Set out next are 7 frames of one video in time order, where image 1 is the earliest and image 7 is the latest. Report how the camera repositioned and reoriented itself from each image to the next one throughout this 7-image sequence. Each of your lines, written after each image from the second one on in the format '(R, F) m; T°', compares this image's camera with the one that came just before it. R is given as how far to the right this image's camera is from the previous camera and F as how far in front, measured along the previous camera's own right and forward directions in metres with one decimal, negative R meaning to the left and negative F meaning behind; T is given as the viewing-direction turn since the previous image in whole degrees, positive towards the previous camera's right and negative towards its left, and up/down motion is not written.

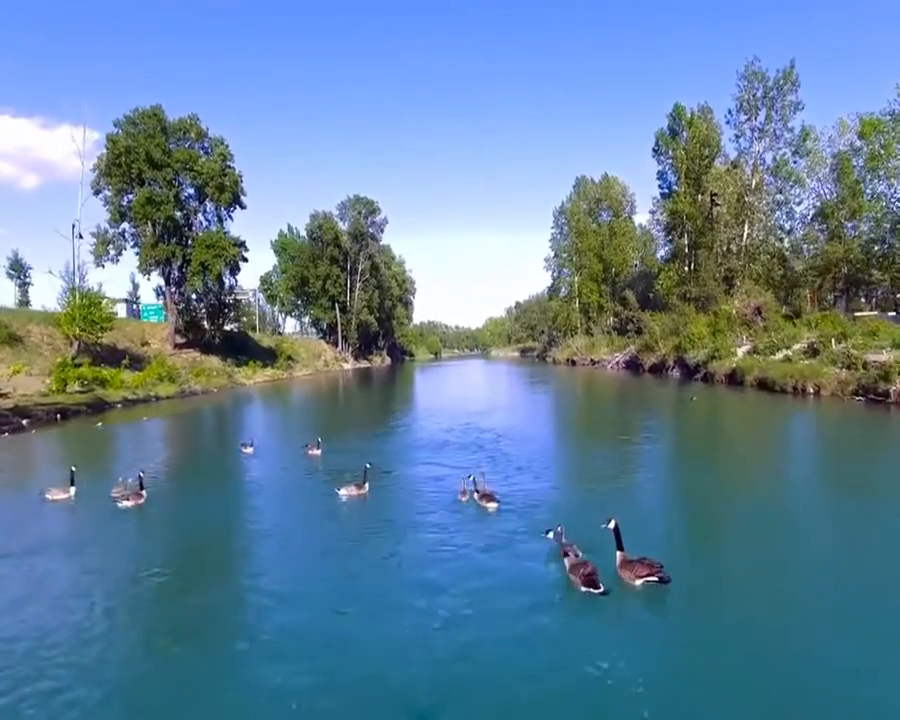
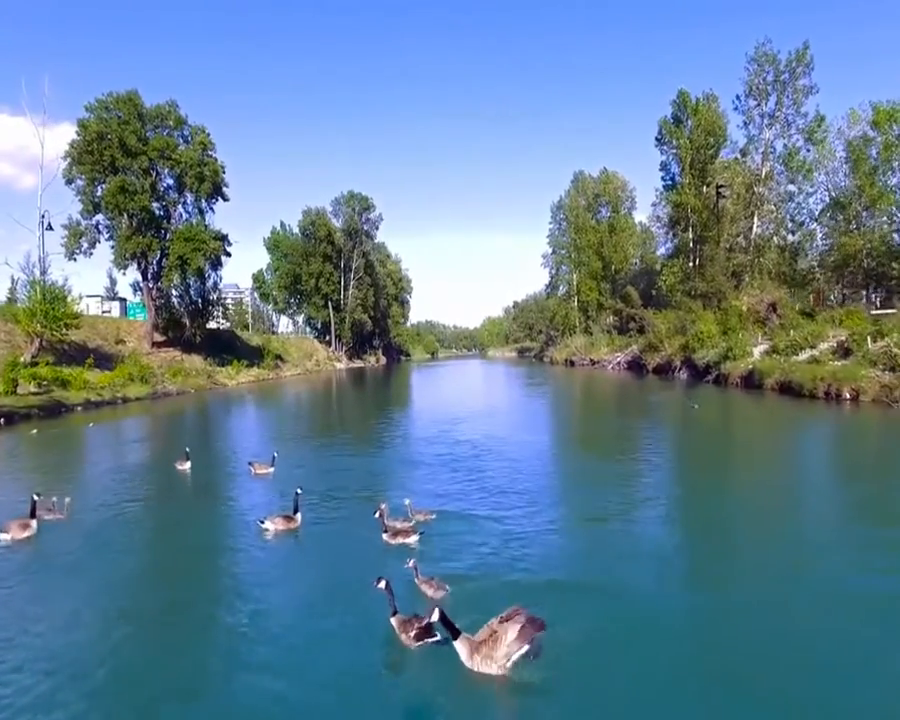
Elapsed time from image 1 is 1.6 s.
(+0.3, +2.0) m; 0°
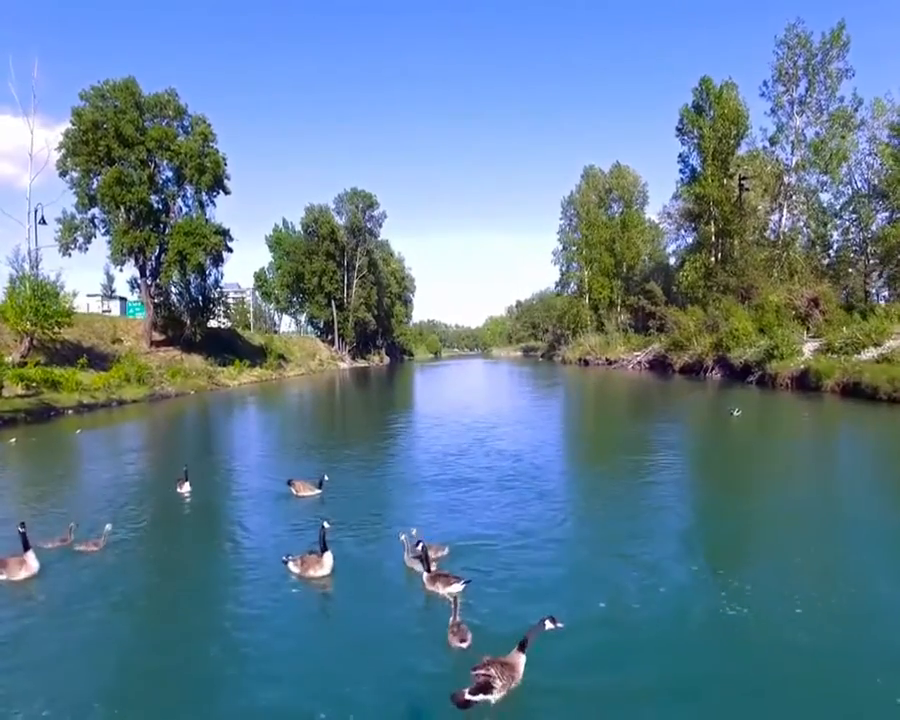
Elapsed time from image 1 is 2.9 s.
(-0.5, +1.5) m; 0°
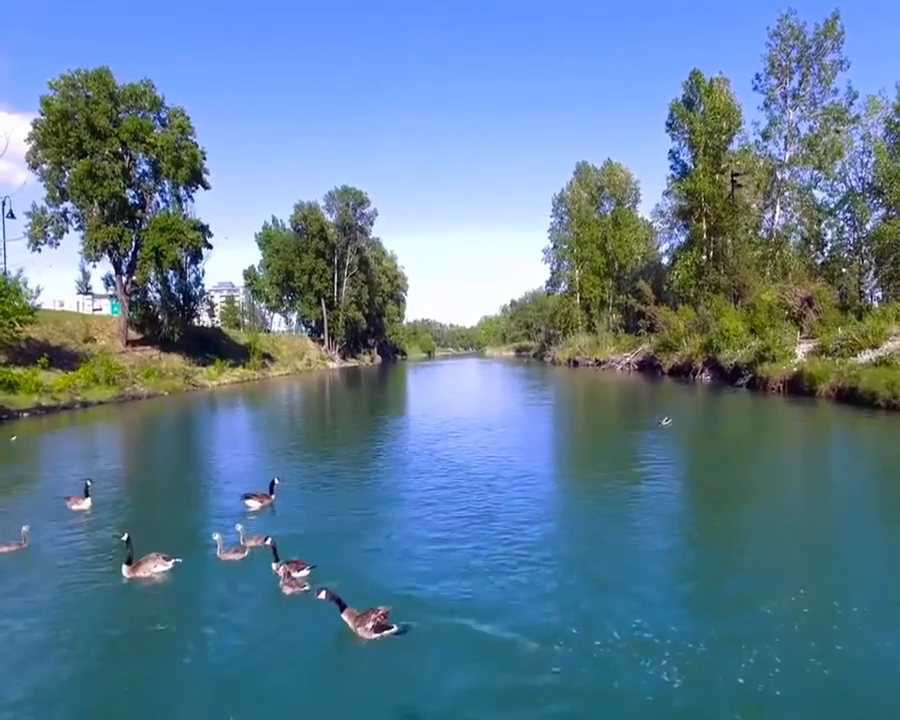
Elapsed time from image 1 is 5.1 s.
(+0.5, +1.0) m; 0°
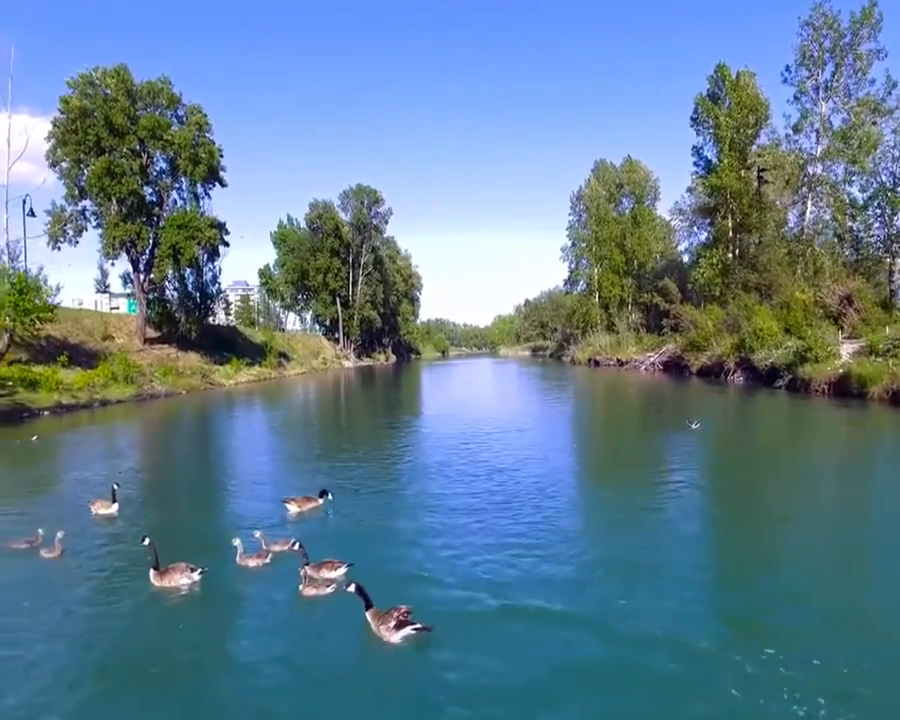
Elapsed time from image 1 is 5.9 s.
(-0.4, +0.5) m; -1°
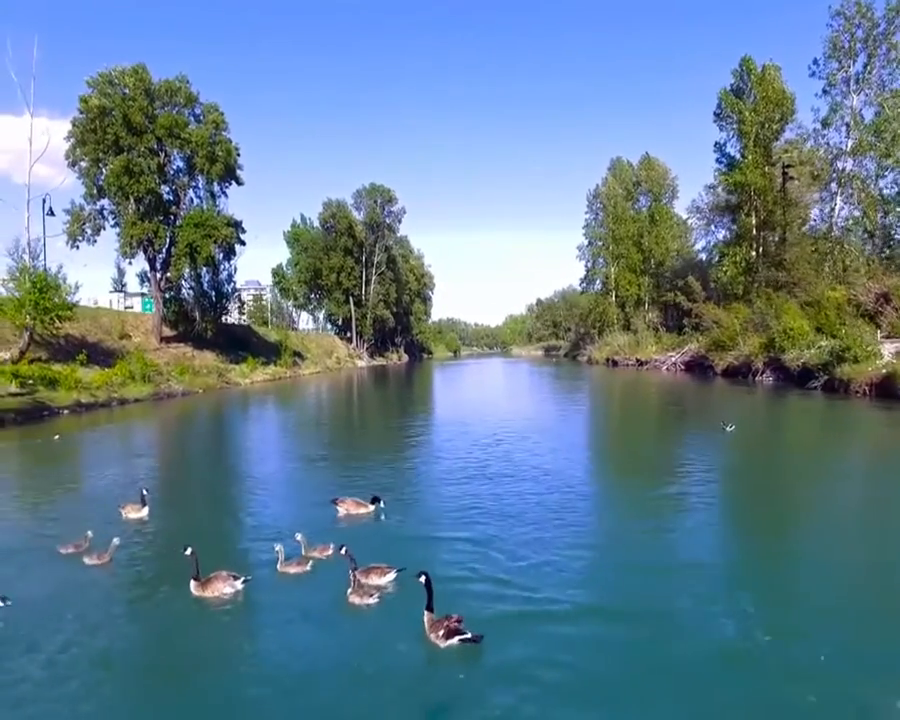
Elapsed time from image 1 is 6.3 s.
(-0.3, +0.3) m; -1°
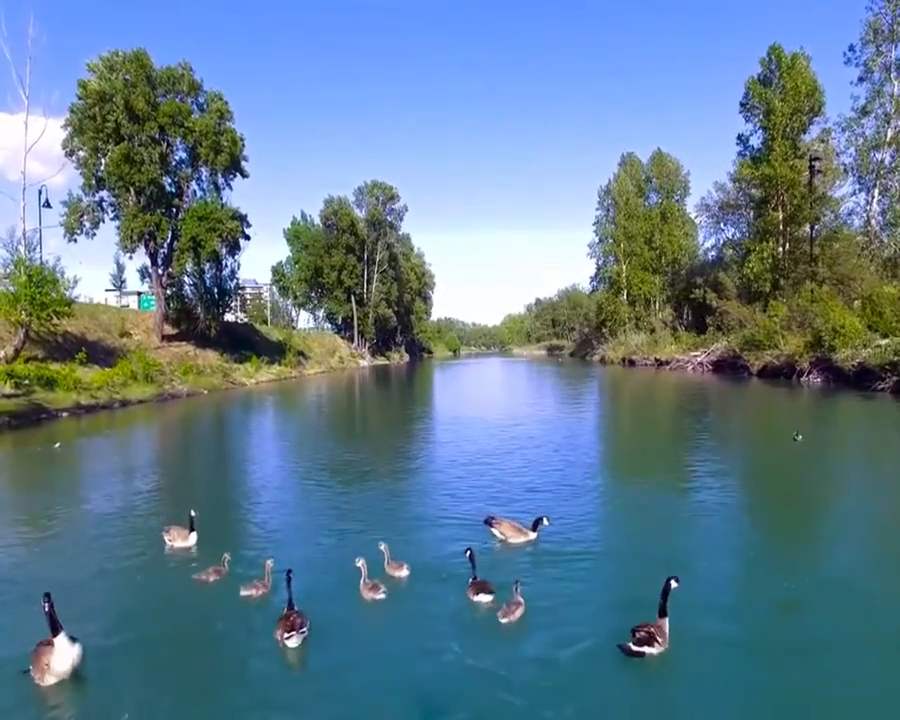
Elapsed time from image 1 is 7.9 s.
(-0.8, +1.3) m; 0°
